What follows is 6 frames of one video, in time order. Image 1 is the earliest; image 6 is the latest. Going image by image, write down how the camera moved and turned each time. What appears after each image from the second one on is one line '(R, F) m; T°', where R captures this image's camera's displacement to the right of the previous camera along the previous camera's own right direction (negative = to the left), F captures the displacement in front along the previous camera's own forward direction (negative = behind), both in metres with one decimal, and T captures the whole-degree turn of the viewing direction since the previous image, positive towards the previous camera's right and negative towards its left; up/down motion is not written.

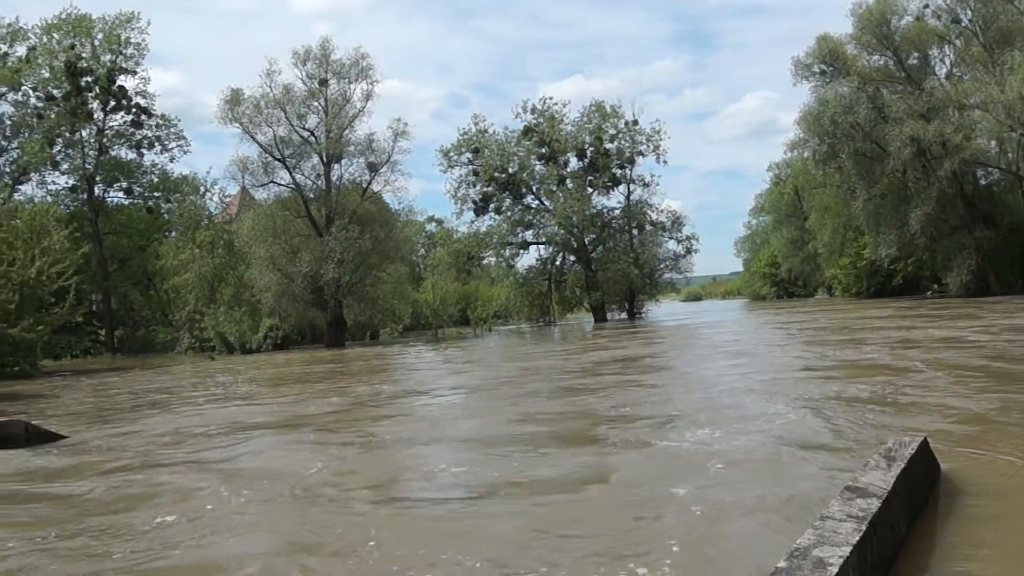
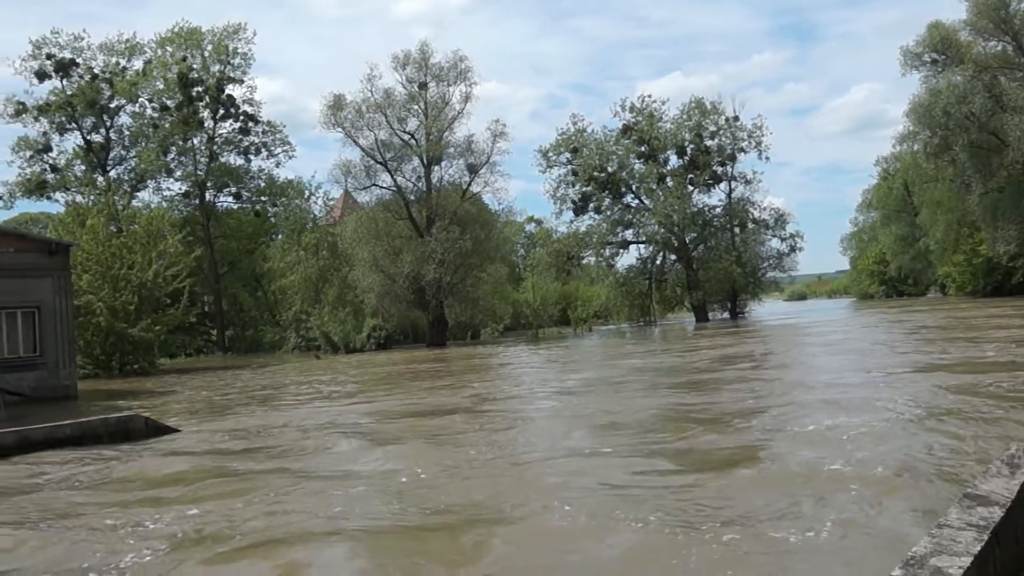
(0.0, +0.1) m; -5°
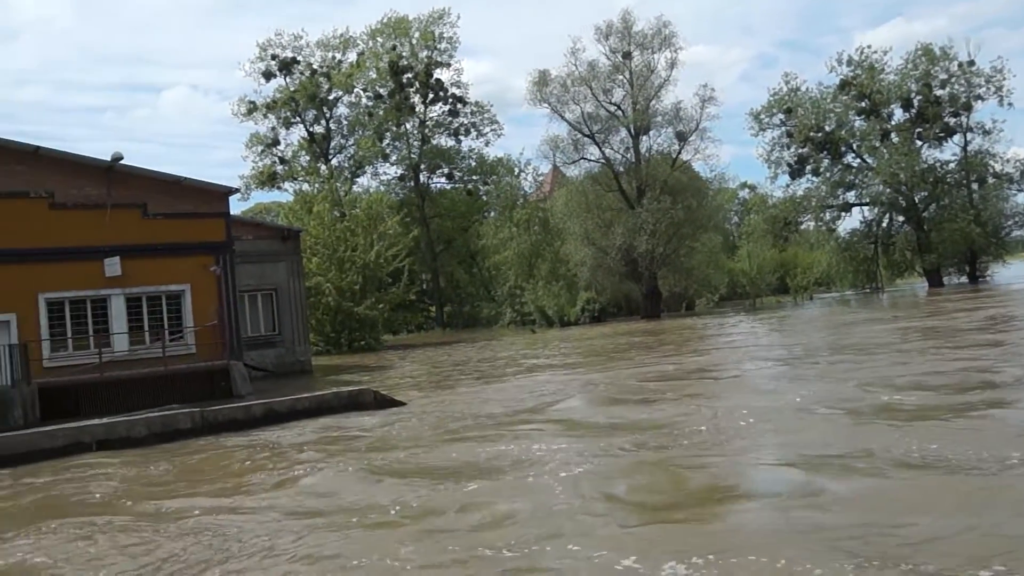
(0.0, +0.9) m; -11°
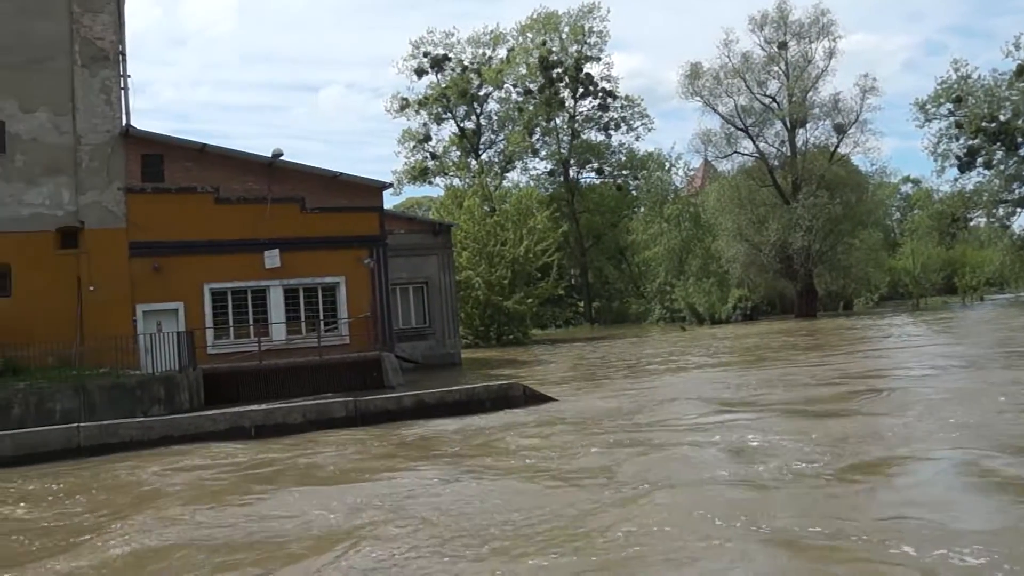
(0.0, +0.6) m; -8°
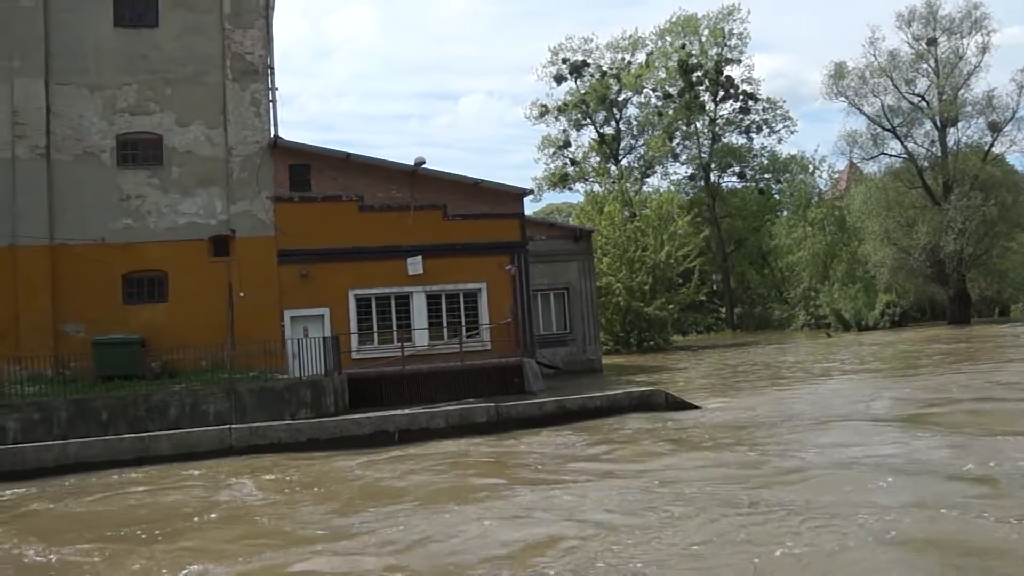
(-1.3, +0.3) m; -7°
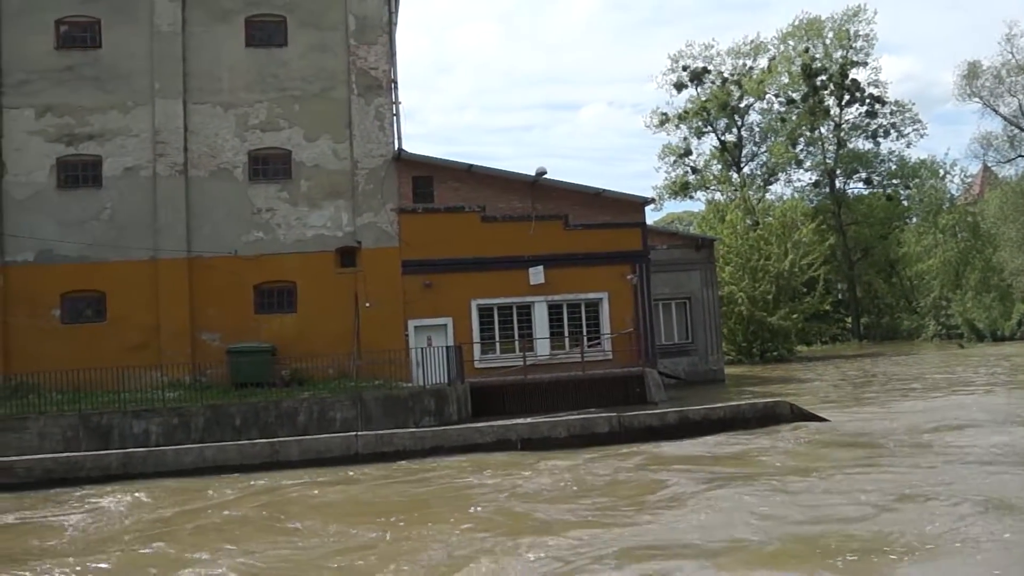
(-0.4, -0.4) m; -6°
